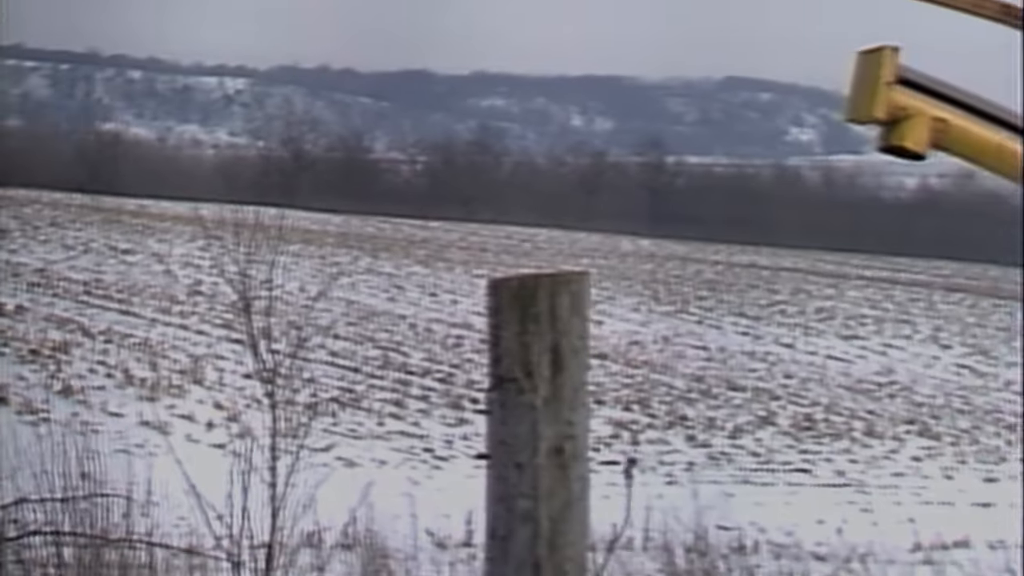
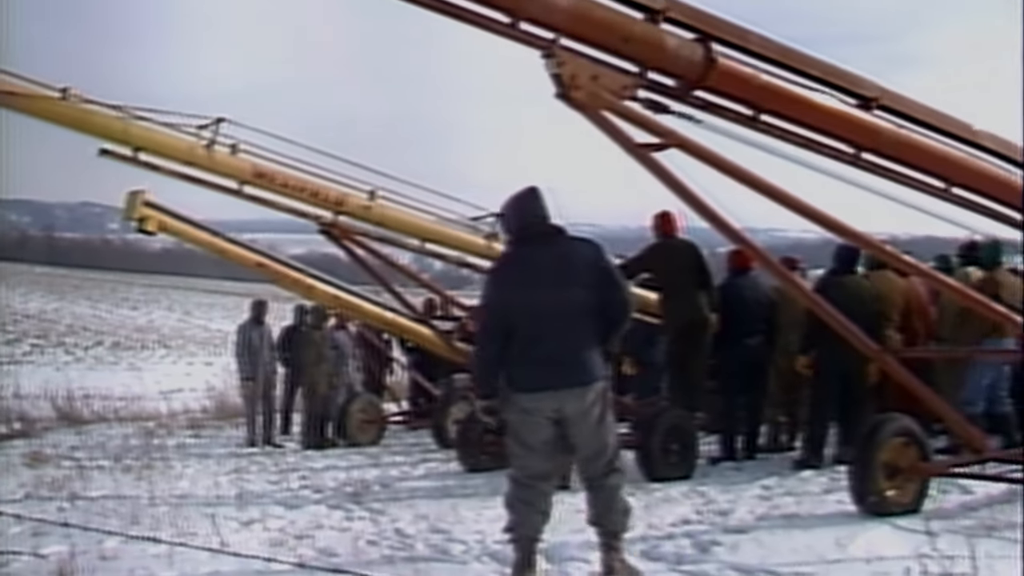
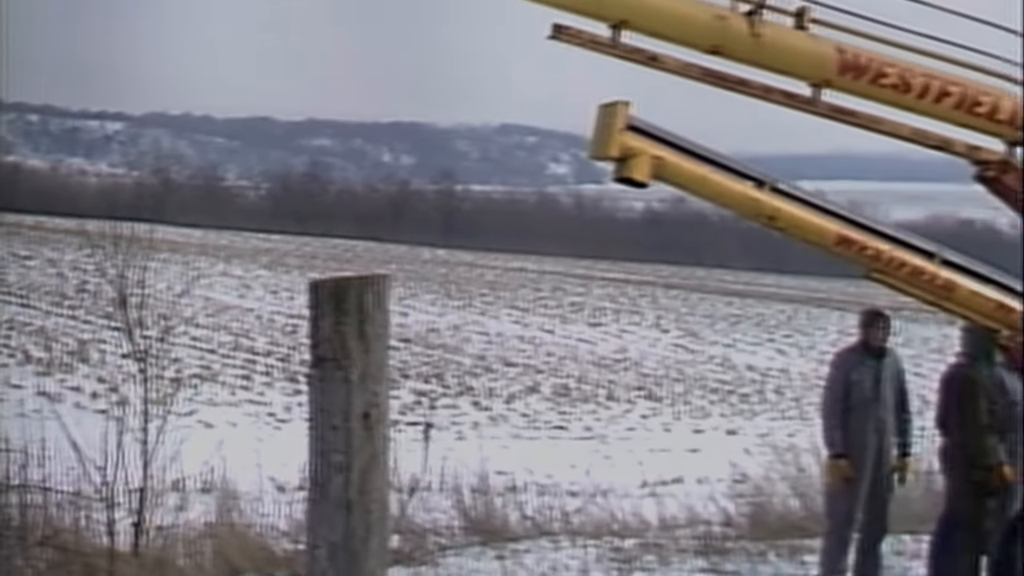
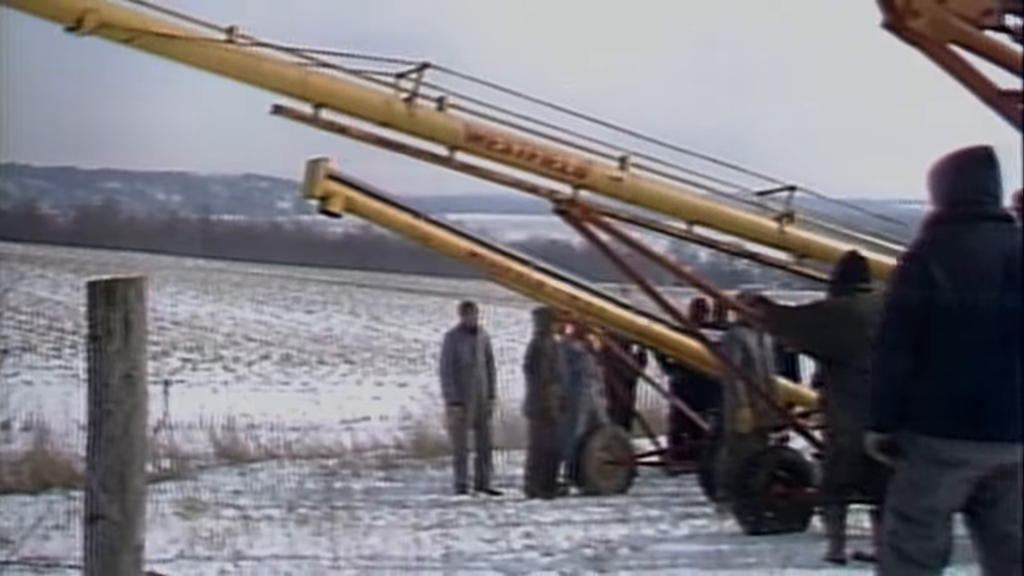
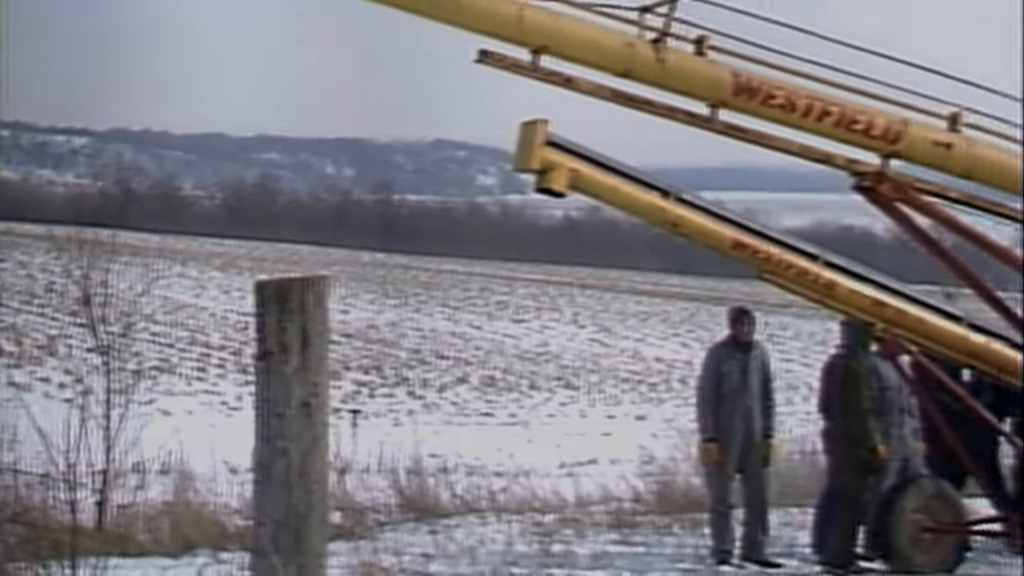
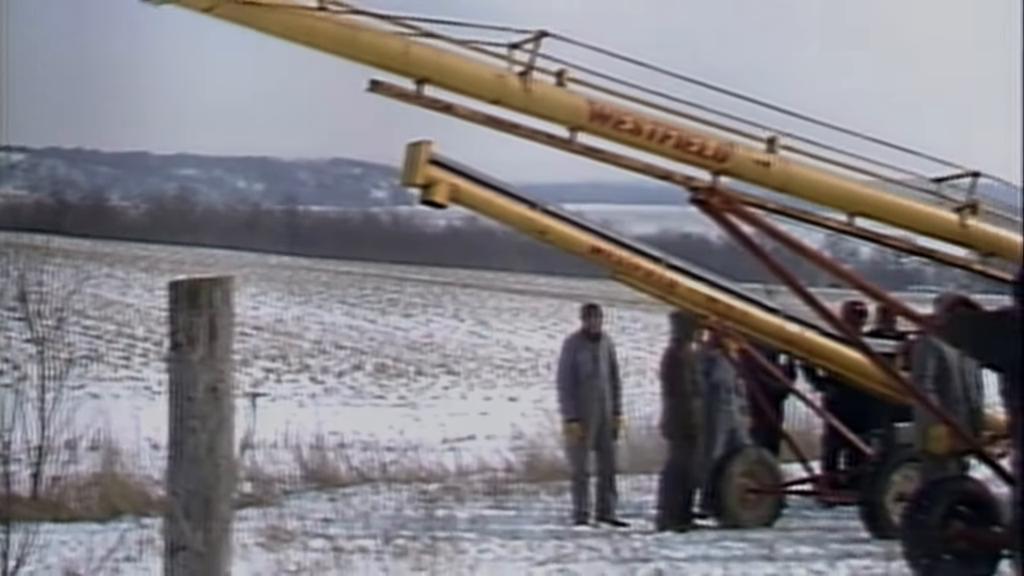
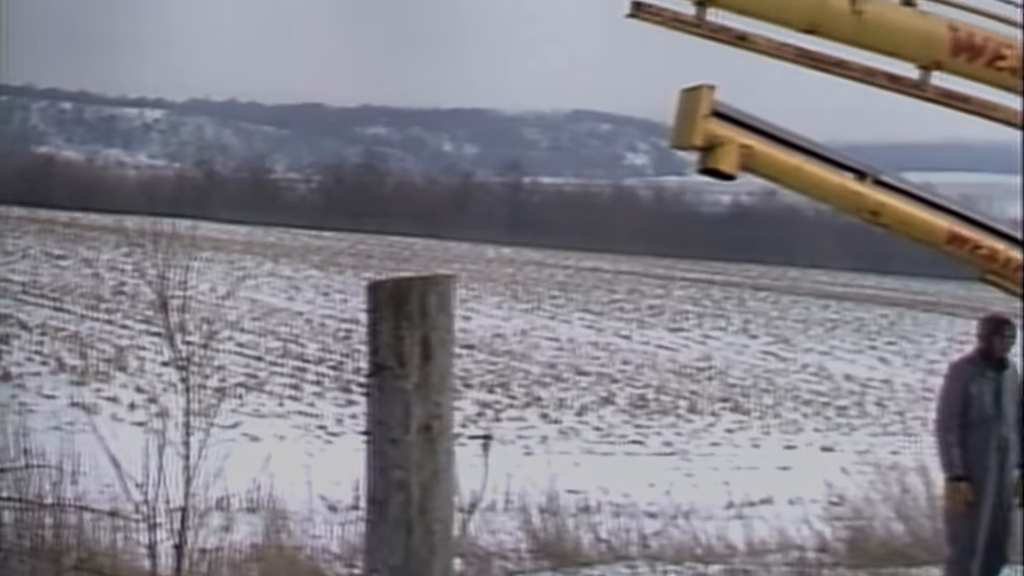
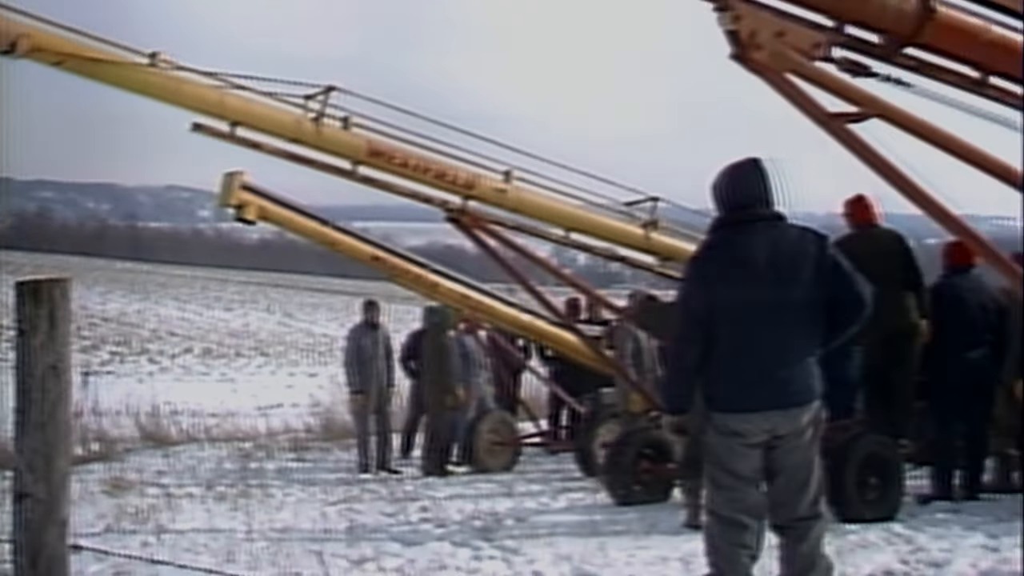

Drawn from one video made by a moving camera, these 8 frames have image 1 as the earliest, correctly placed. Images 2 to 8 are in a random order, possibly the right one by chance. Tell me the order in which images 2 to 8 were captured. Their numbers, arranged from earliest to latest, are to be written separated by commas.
7, 3, 5, 6, 4, 8, 2
